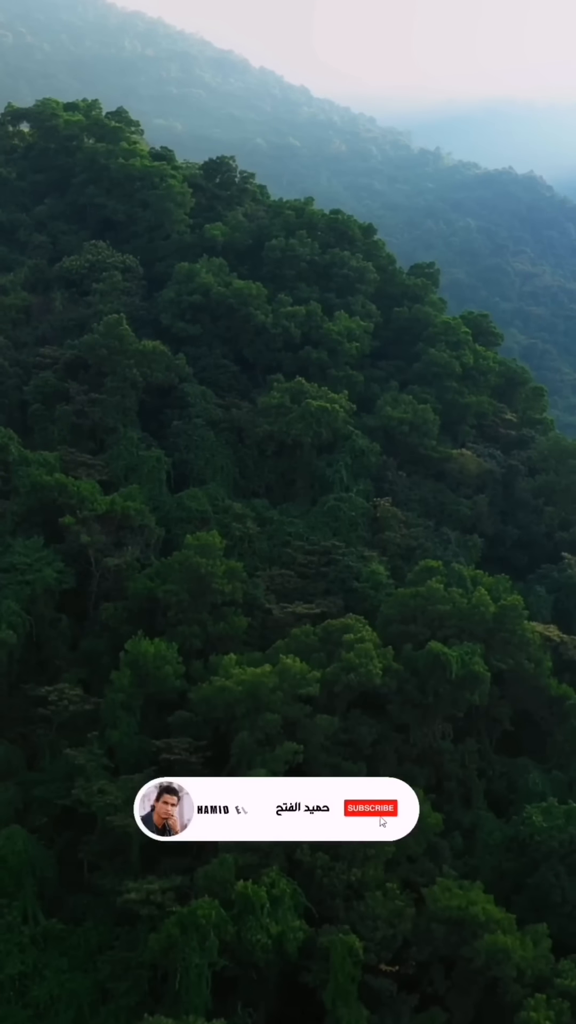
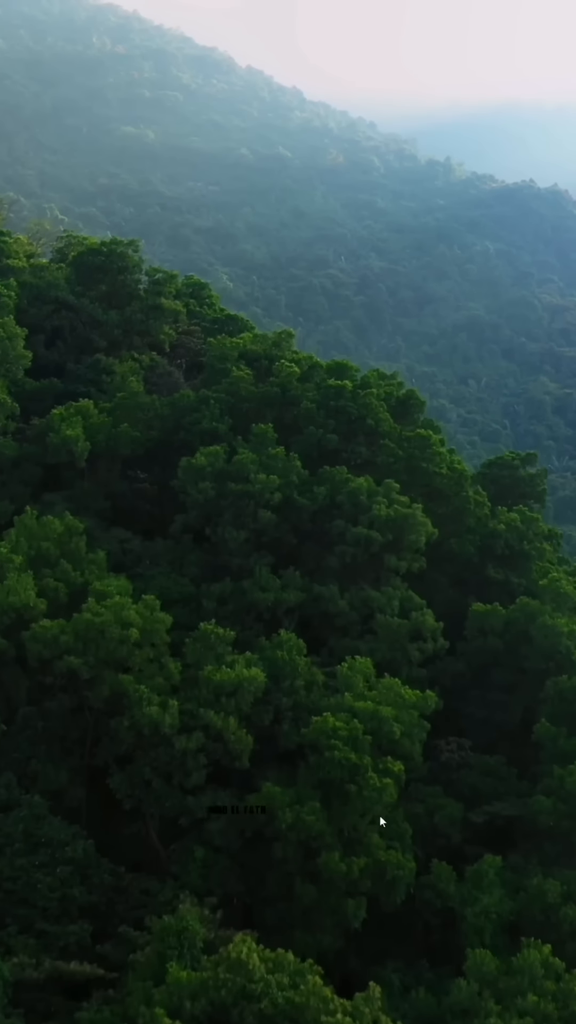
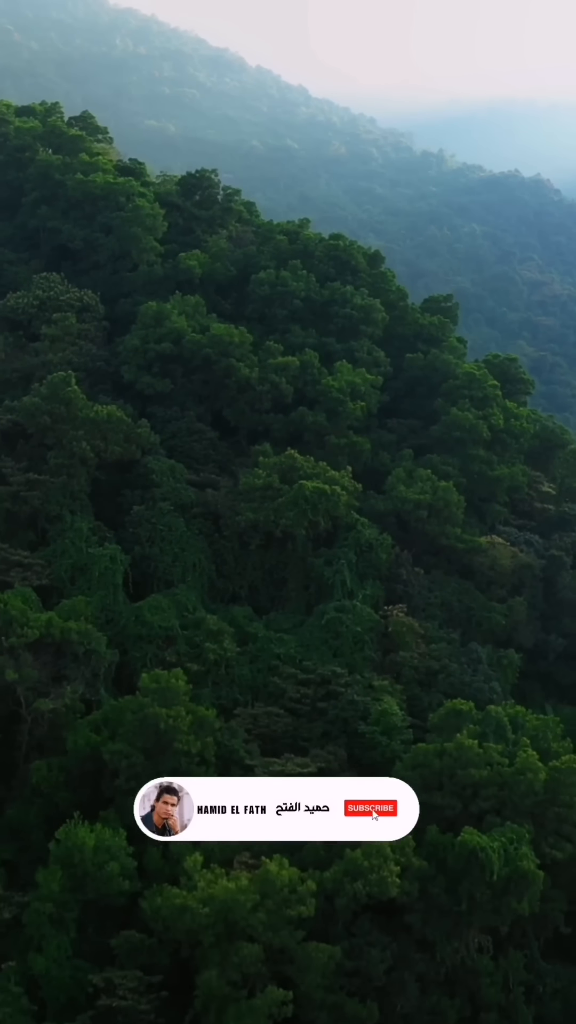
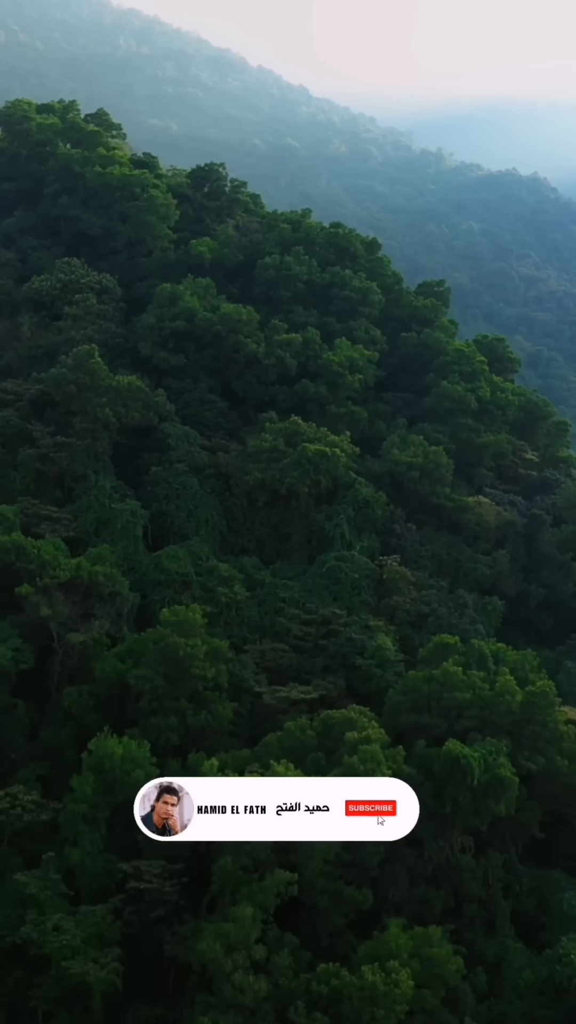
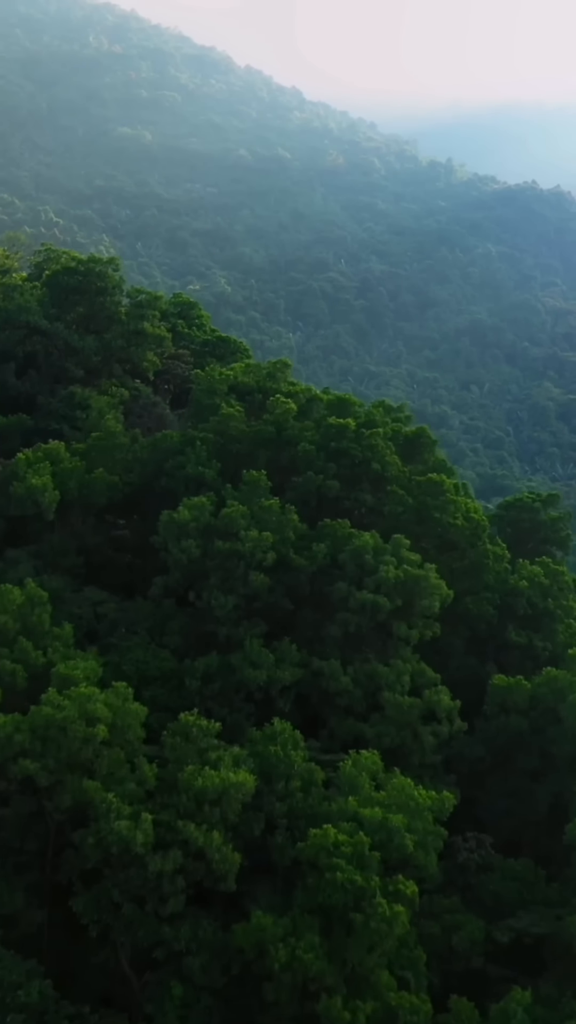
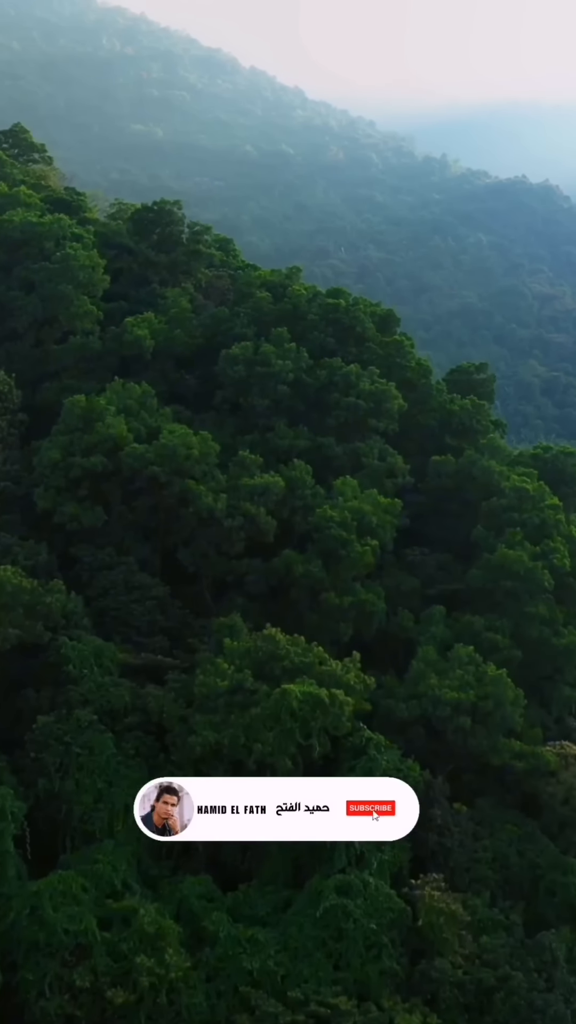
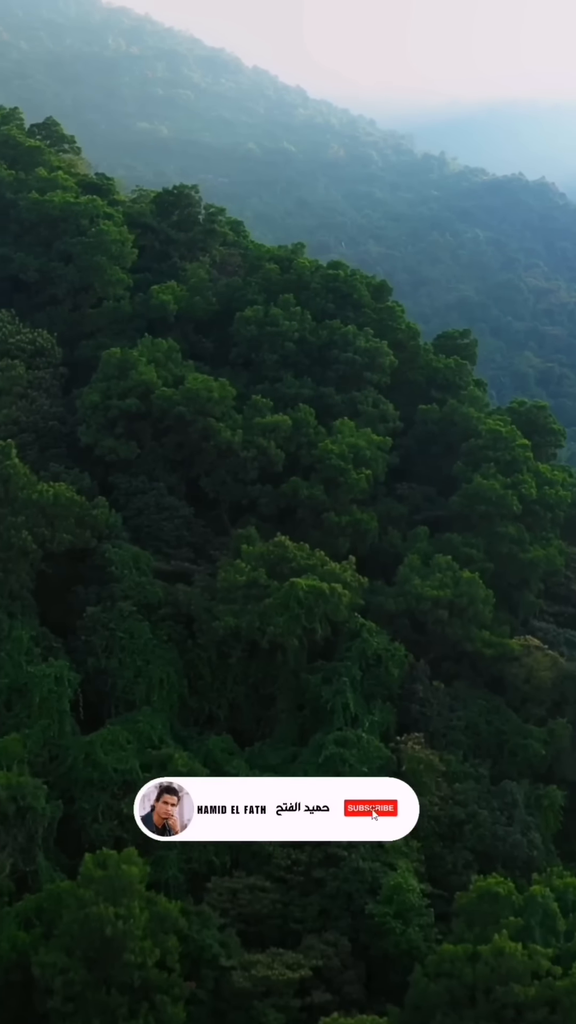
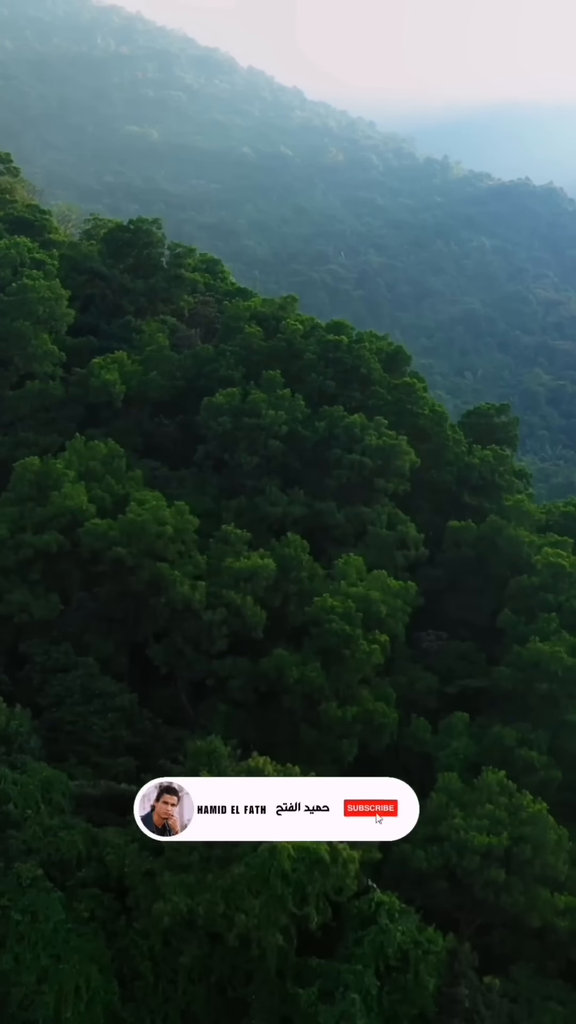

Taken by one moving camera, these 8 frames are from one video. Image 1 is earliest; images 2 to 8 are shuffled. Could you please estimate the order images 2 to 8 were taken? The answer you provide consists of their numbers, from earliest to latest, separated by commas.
4, 3, 7, 6, 8, 2, 5
